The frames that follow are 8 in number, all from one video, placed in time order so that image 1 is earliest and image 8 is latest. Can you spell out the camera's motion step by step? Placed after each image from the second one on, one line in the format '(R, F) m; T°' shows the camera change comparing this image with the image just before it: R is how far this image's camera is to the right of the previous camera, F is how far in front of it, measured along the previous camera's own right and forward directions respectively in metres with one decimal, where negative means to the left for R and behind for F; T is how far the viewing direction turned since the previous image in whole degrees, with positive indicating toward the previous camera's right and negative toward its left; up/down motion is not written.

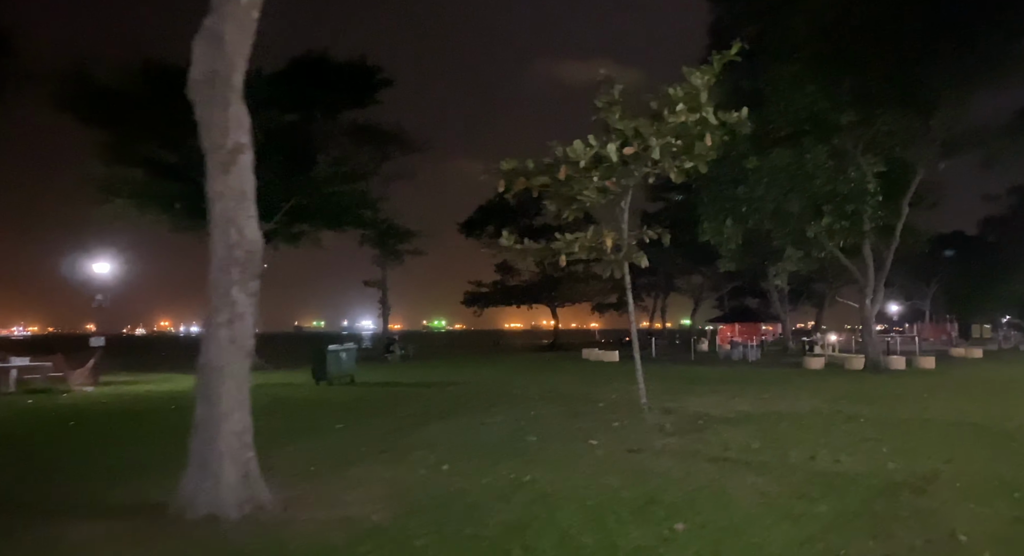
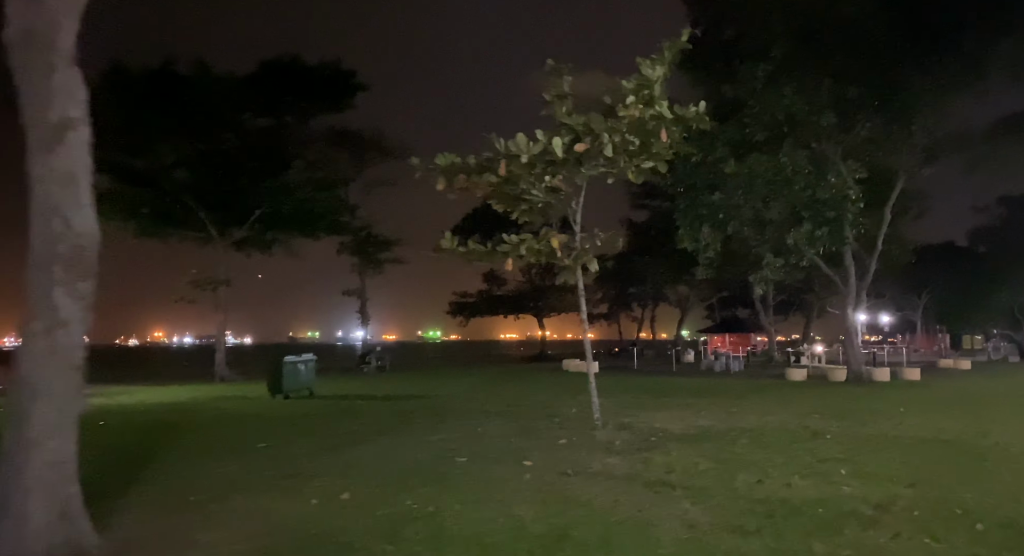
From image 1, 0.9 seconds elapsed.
(+0.8, +0.8) m; 0°
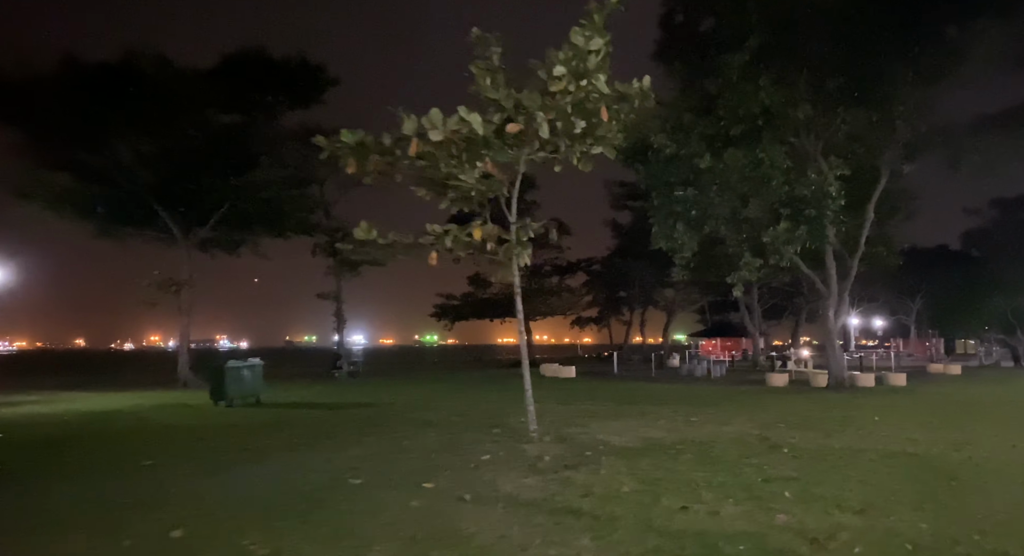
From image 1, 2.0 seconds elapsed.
(+1.1, +1.1) m; 0°
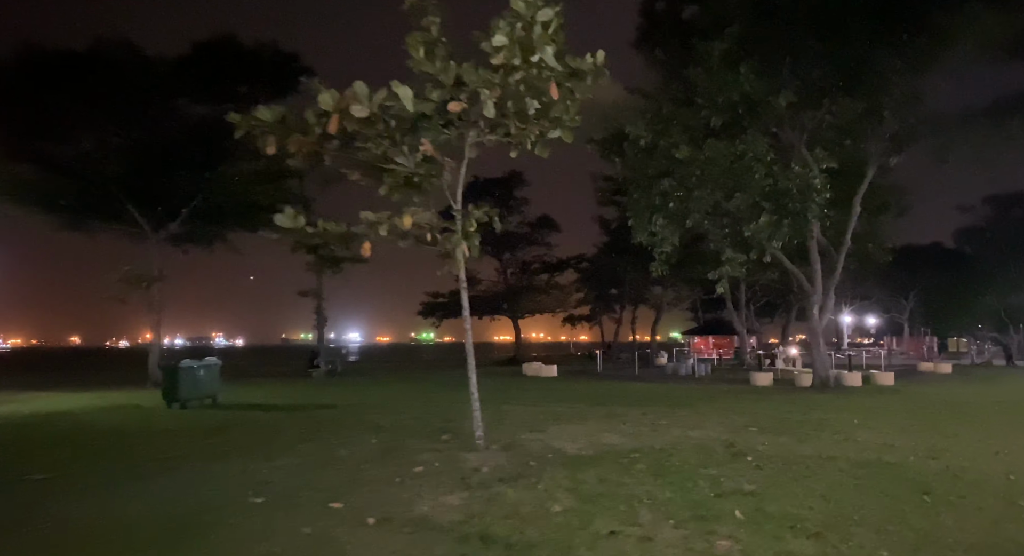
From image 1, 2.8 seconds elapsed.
(+0.7, +0.8) m; 0°
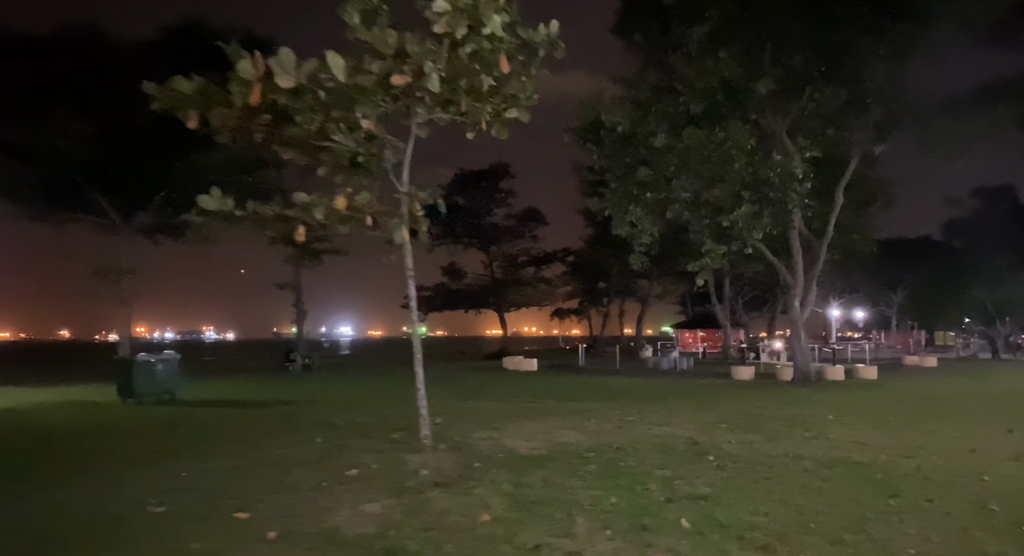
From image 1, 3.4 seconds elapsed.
(+0.6, +0.6) m; +1°
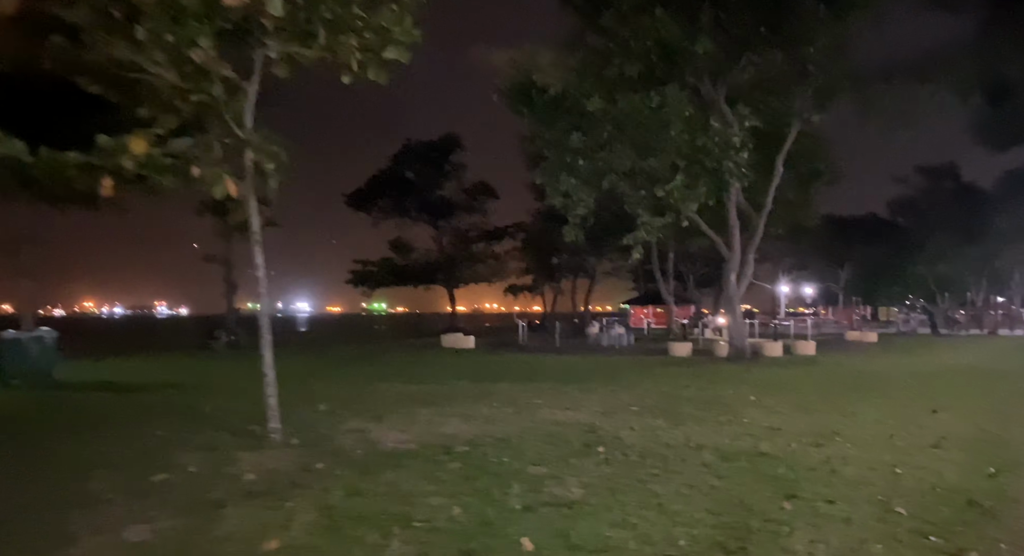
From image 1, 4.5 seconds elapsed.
(+1.1, +1.2) m; +3°
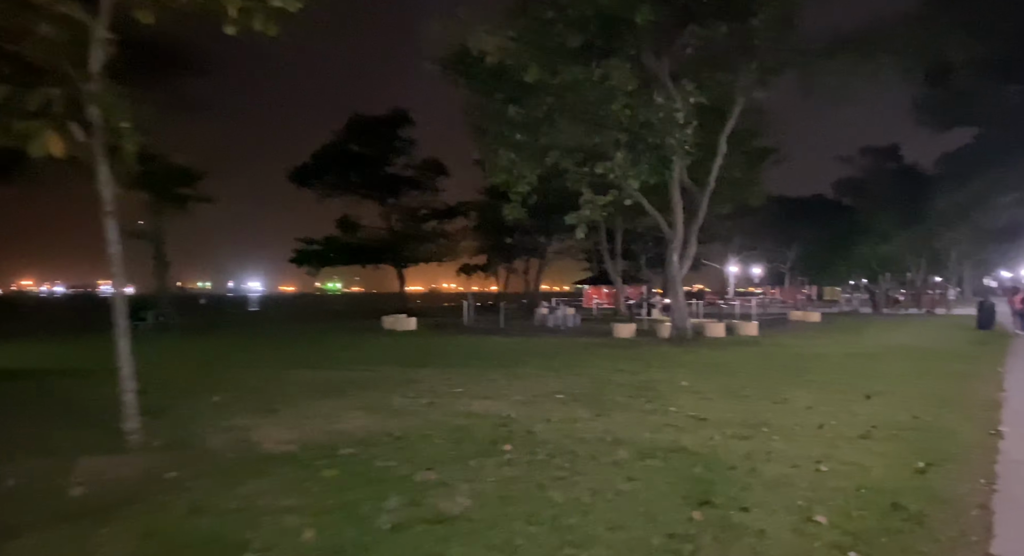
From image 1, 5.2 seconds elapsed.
(+0.6, +0.8) m; +4°
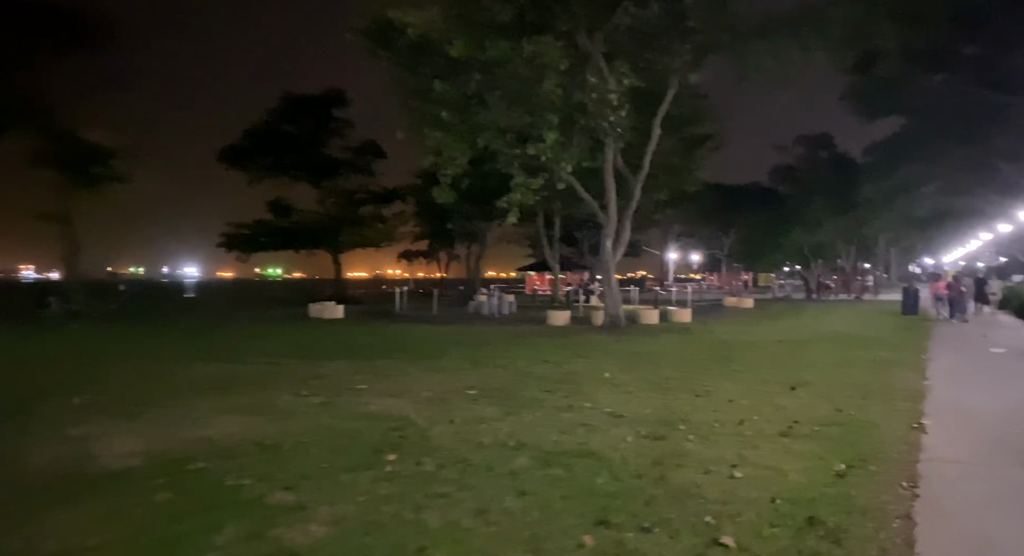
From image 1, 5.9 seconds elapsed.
(+0.5, +0.8) m; +5°
